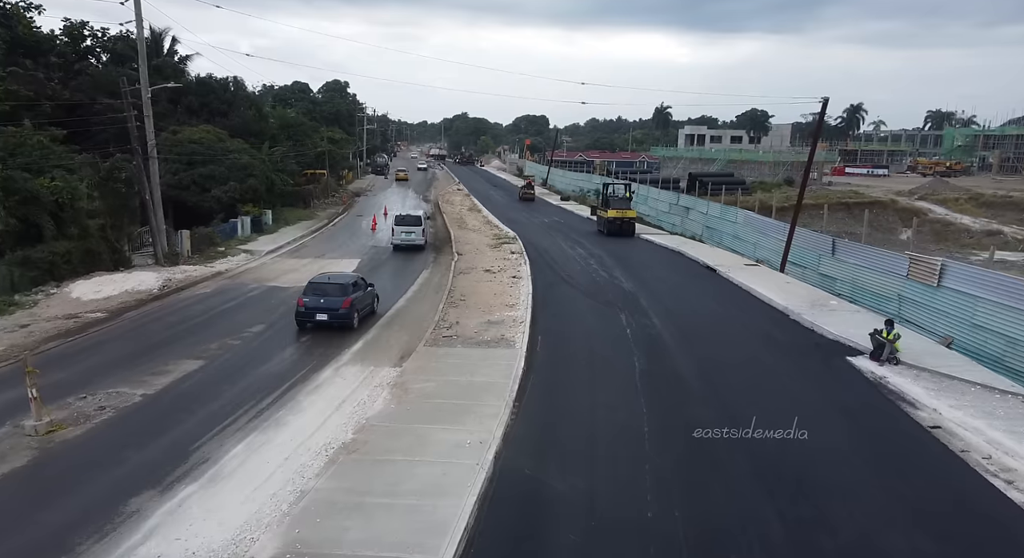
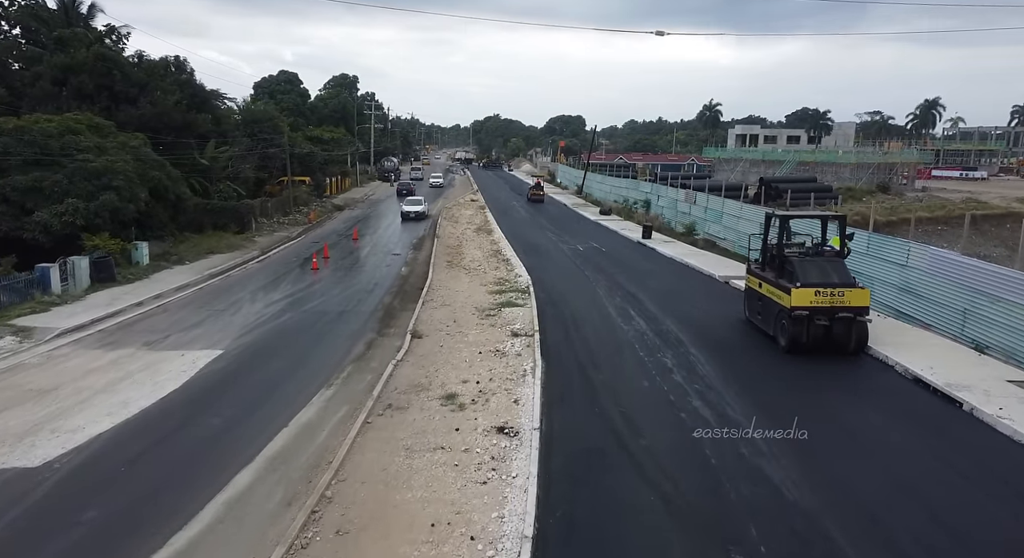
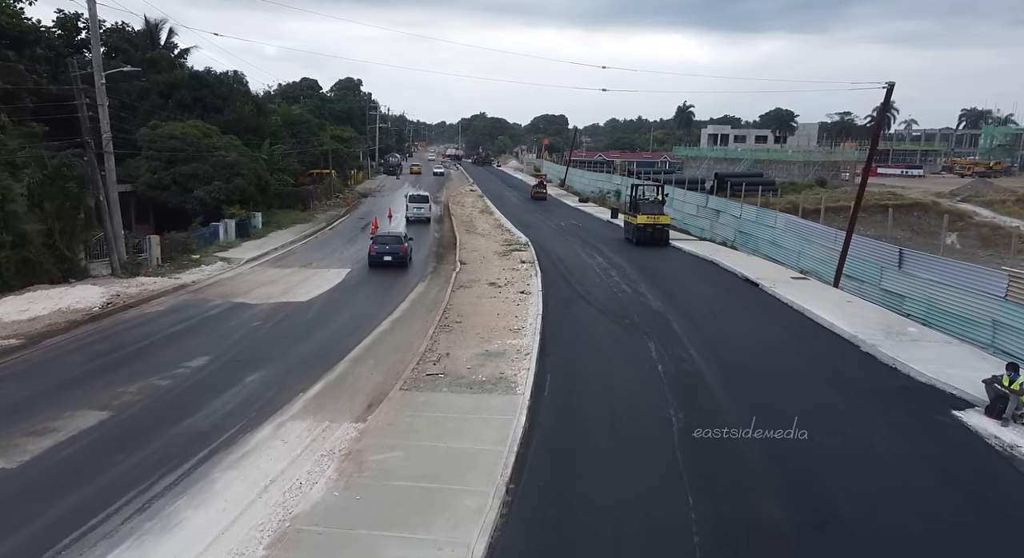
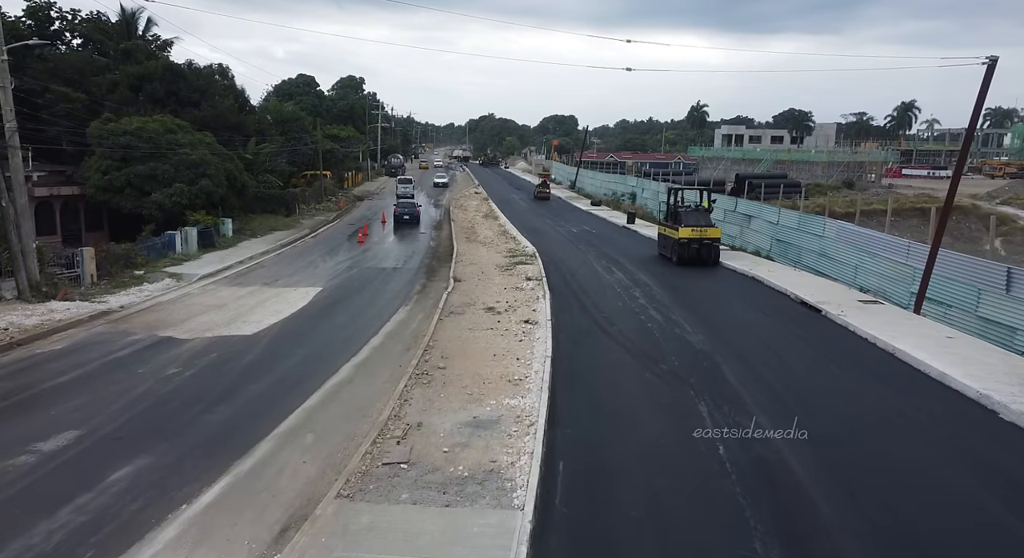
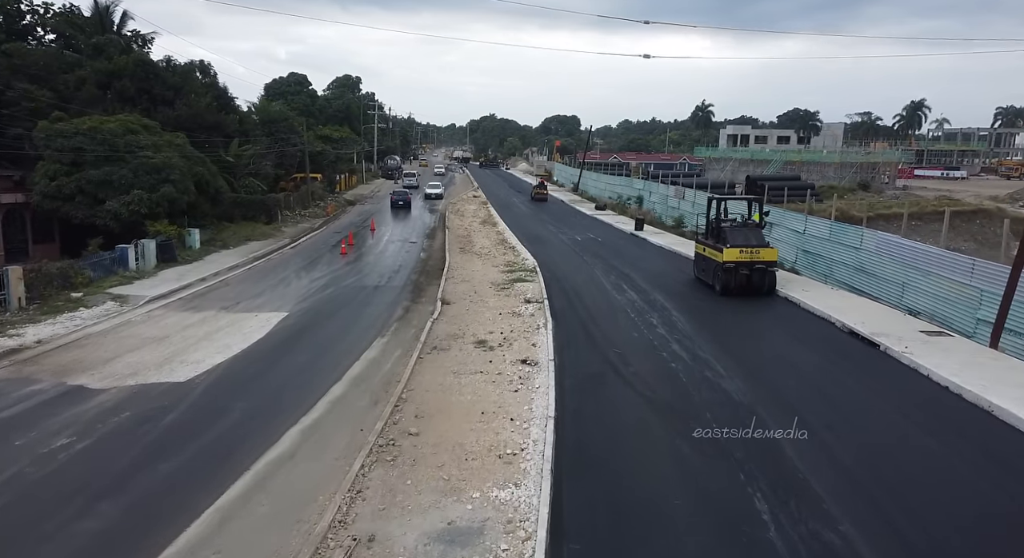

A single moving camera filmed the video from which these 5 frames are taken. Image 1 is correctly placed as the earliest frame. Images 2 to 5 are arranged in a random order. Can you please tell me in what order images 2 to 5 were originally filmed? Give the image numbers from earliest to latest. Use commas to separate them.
3, 4, 5, 2
